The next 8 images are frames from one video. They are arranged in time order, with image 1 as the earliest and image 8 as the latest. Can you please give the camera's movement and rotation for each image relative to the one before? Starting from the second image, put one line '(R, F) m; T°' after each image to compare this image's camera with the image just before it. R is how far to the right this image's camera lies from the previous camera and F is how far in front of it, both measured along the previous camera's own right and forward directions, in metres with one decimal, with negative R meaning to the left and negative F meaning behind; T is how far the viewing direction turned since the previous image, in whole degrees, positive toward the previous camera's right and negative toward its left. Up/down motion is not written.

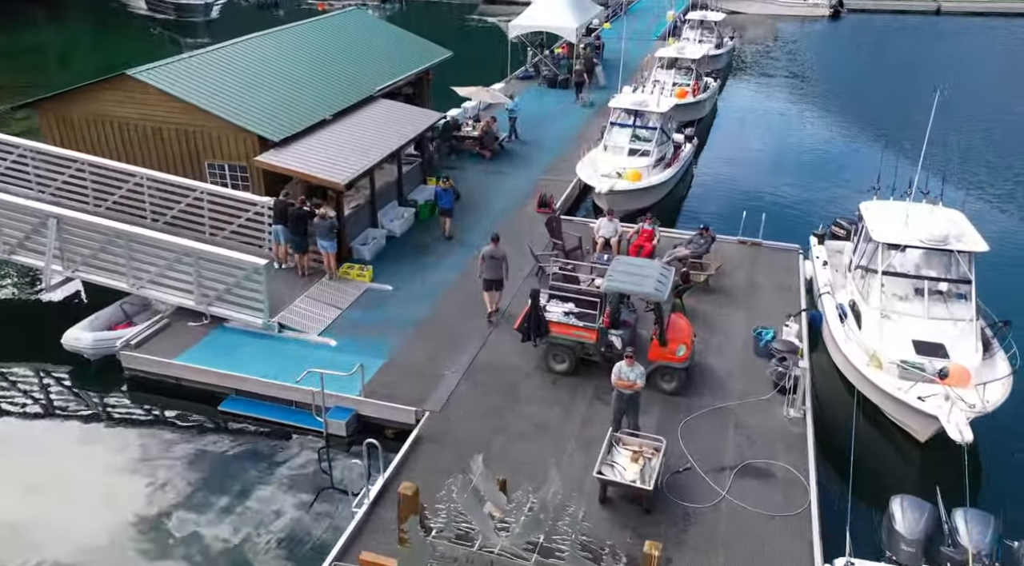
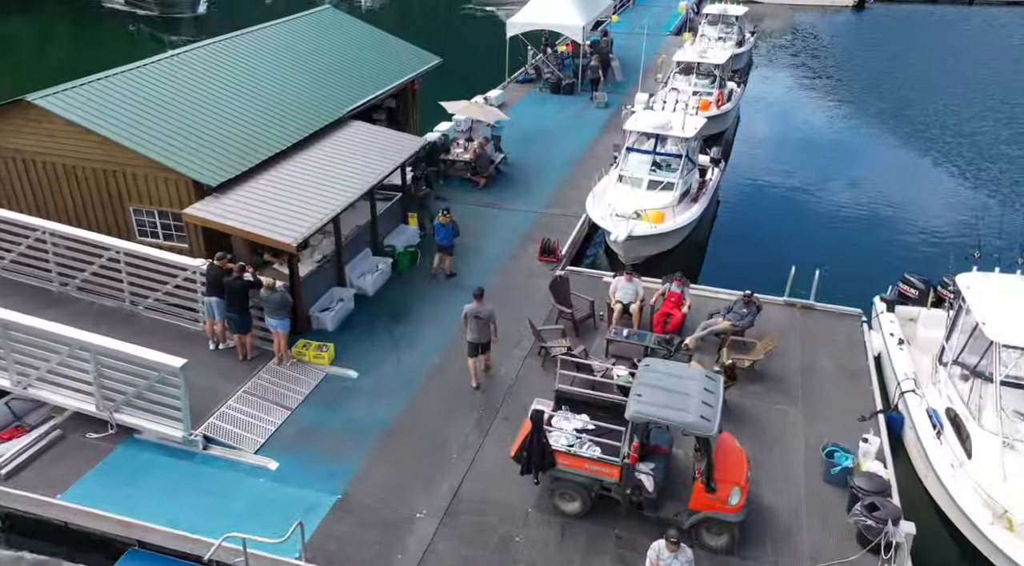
(+0.1, +3.1) m; 0°
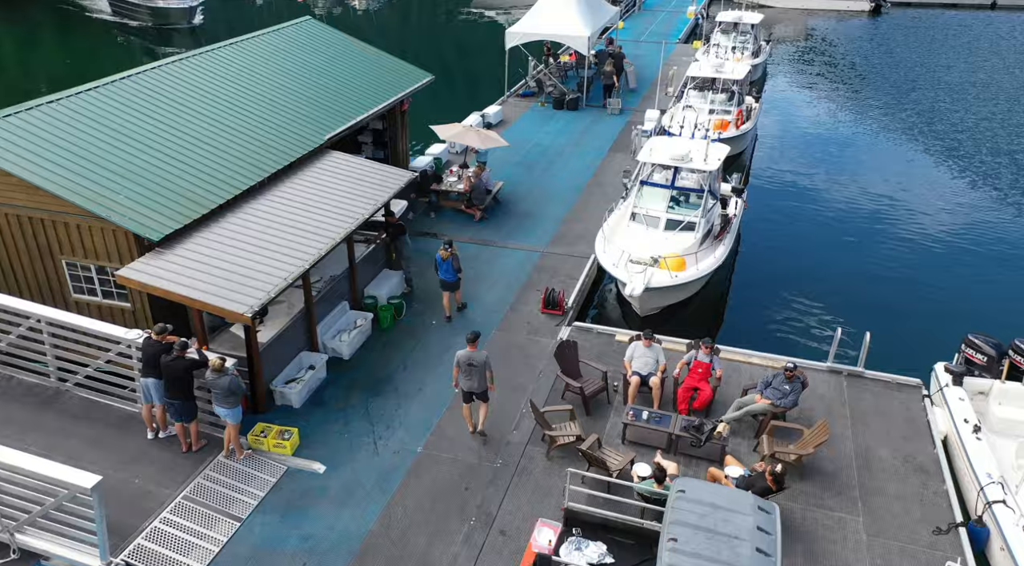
(0.0, +2.0) m; 0°
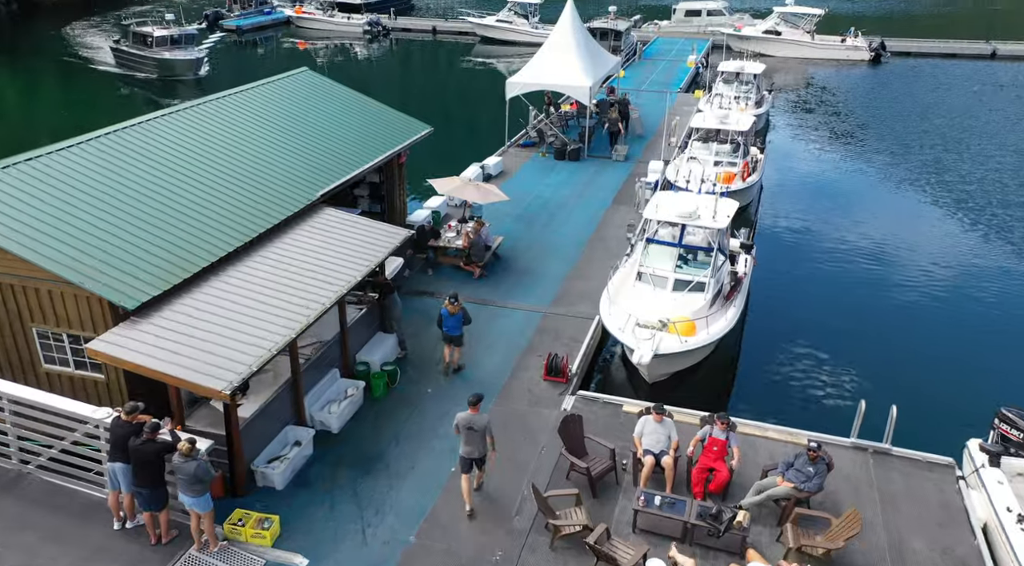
(0.0, +0.7) m; 0°
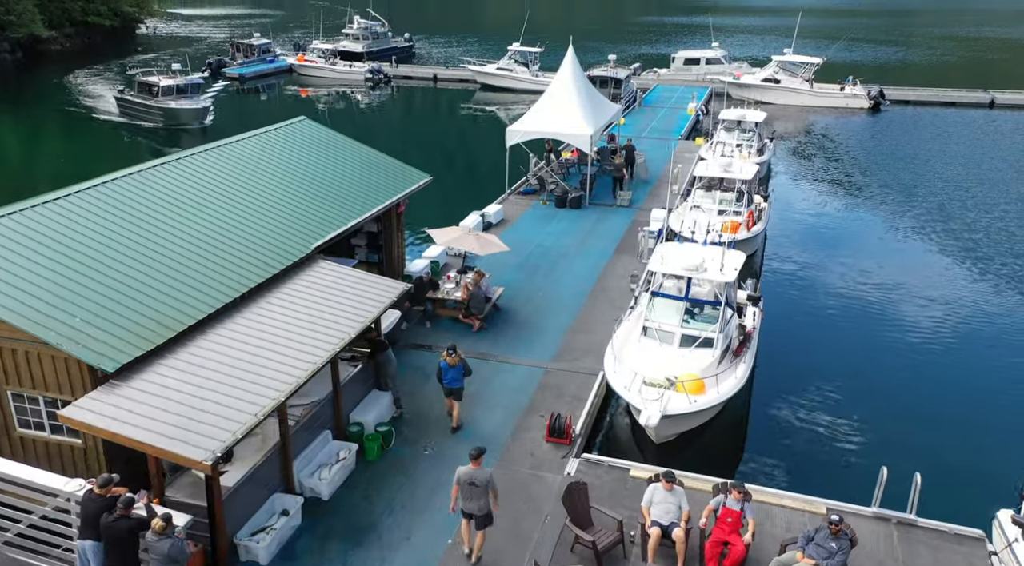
(0.0, +0.5) m; 0°
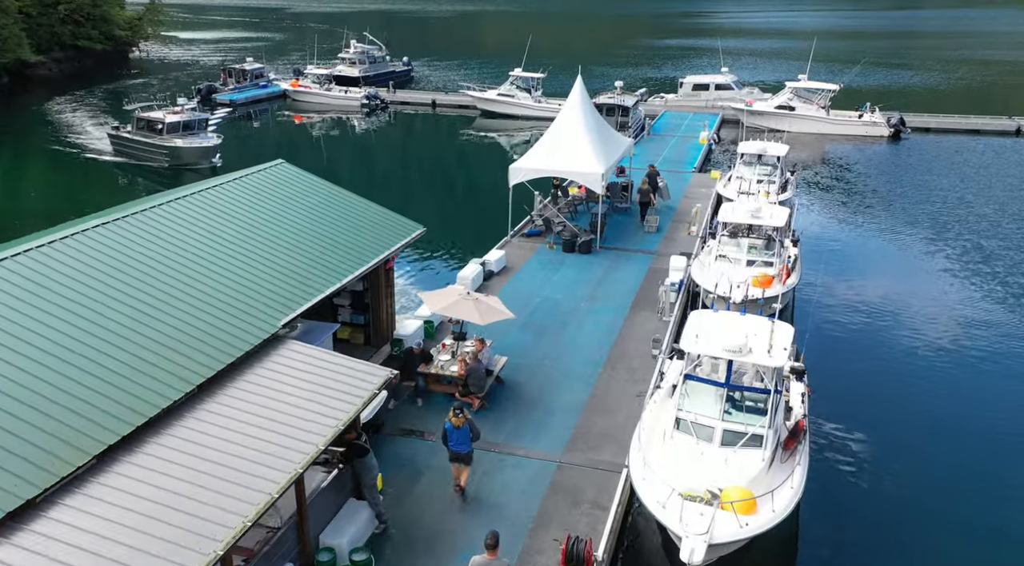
(-0.1, +2.3) m; 0°
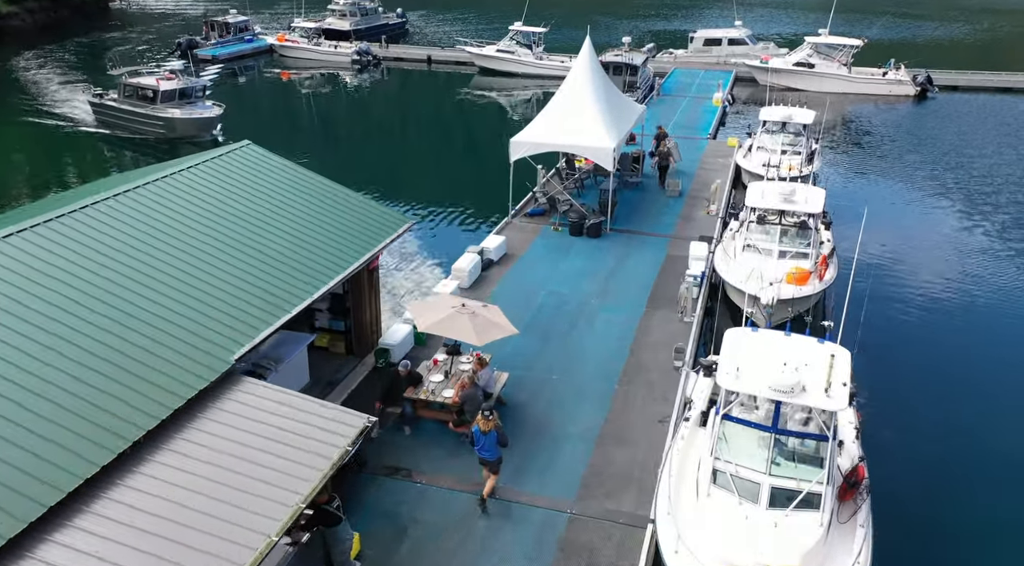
(0.0, +2.2) m; 0°
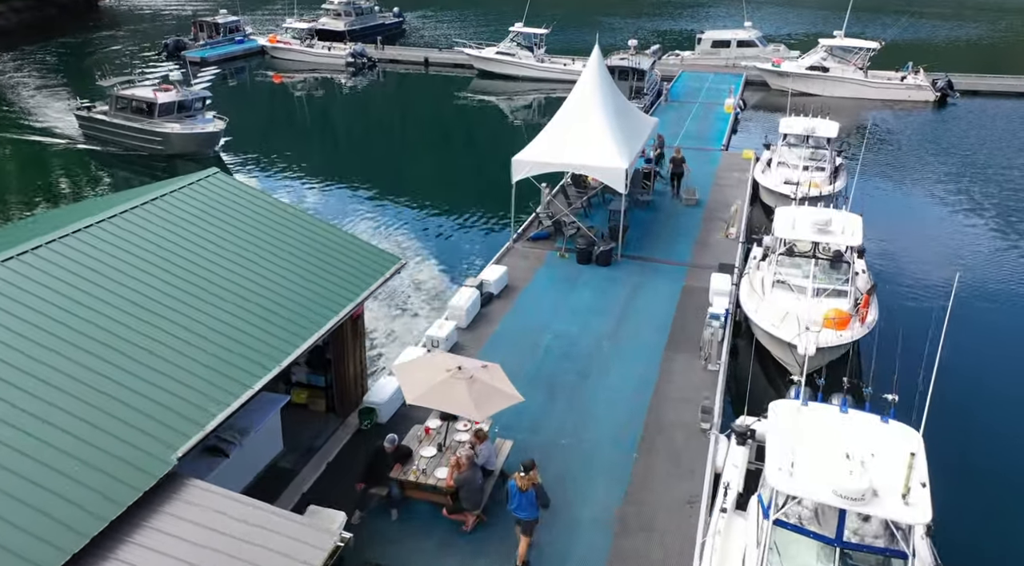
(-0.1, +1.8) m; 0°
